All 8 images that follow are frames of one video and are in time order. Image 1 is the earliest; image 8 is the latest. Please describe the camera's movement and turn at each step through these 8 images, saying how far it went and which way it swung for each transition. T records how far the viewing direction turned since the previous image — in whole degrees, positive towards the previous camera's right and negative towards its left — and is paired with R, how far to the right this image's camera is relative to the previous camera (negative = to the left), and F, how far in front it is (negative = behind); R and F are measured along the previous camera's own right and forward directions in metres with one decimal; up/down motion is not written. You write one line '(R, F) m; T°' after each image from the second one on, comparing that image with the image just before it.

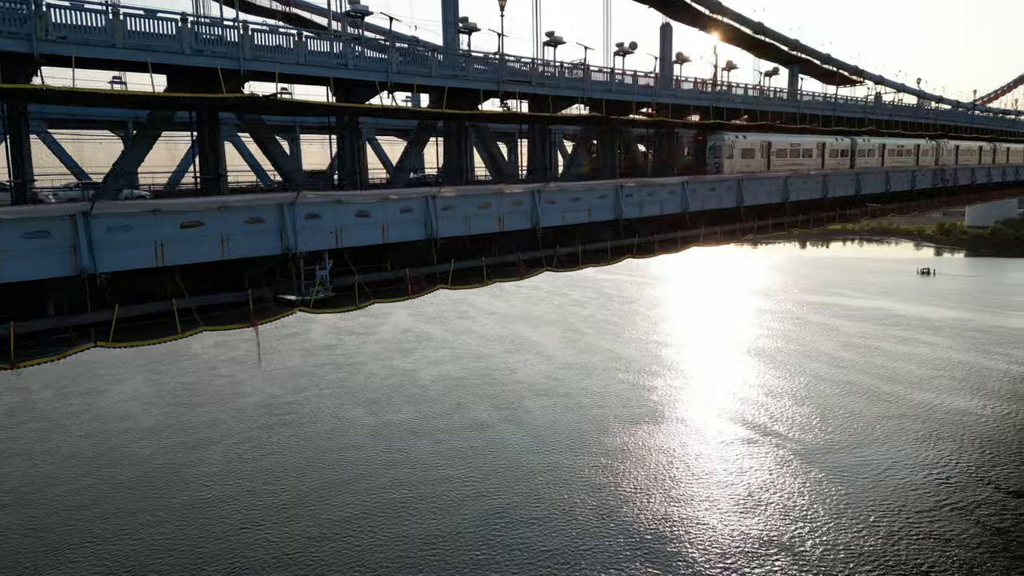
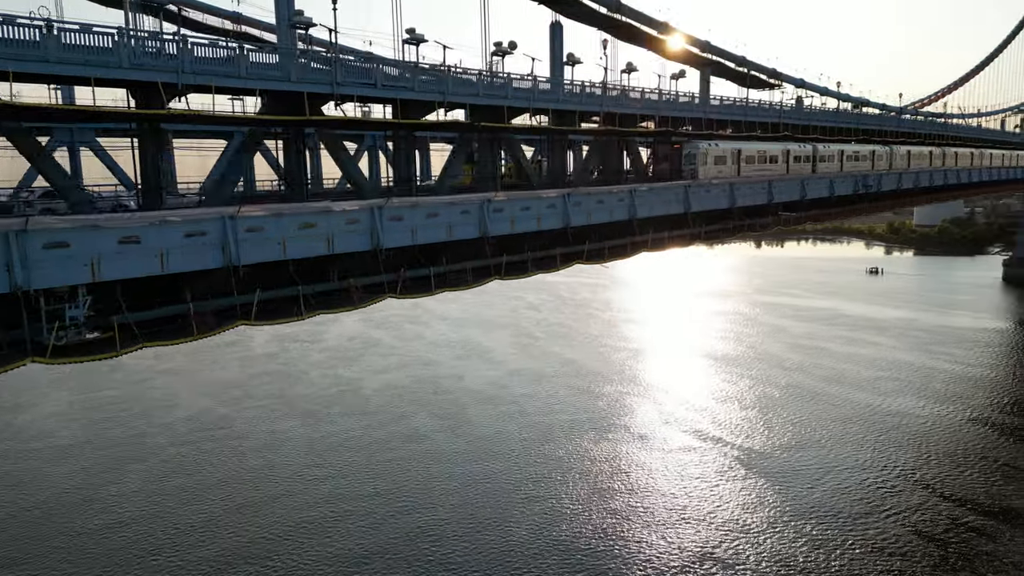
(+0.5, +0.4) m; +3°
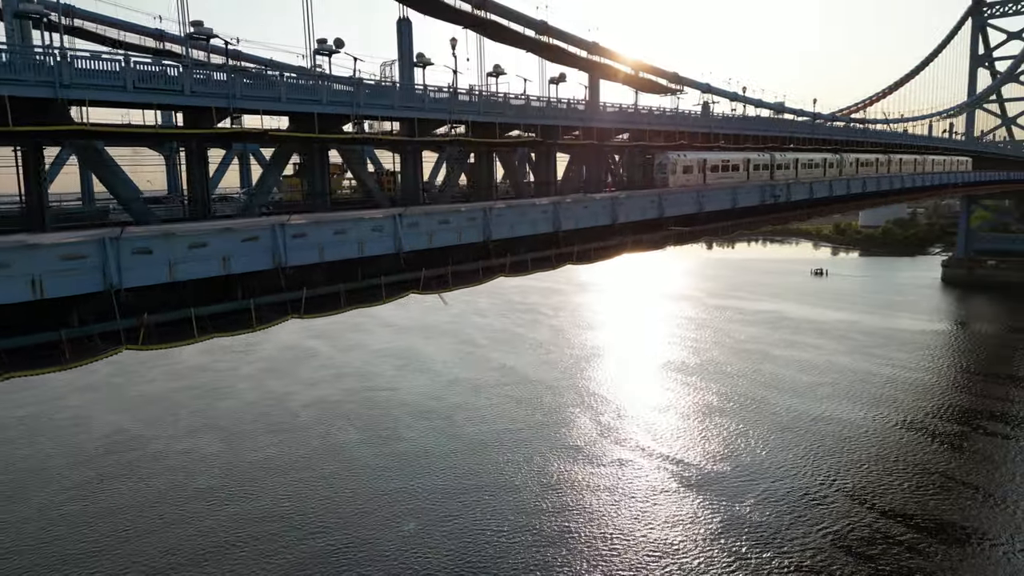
(+0.2, +0.4) m; +4°
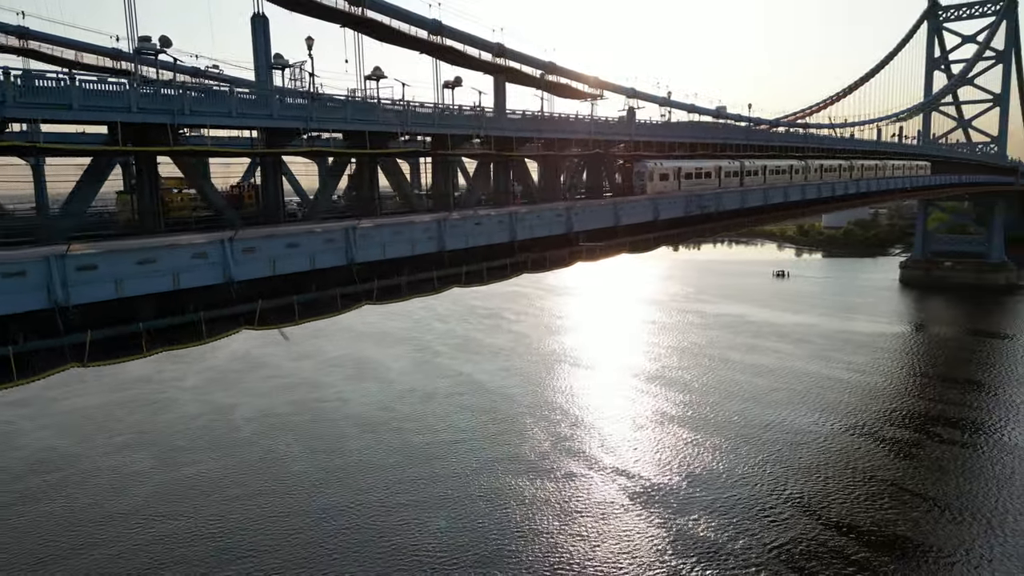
(+0.5, +0.4) m; +2°
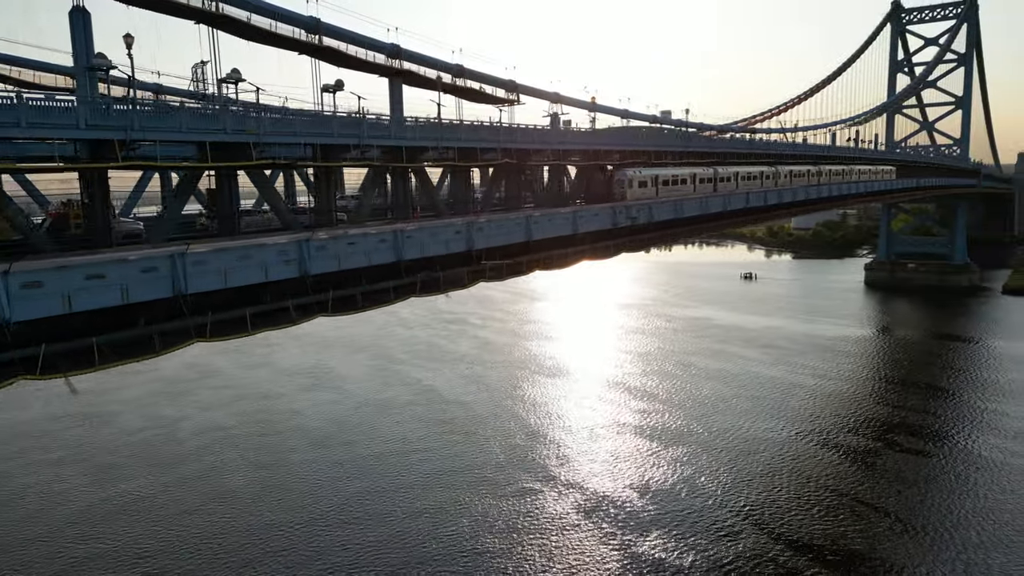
(+0.5, +0.4) m; +2°
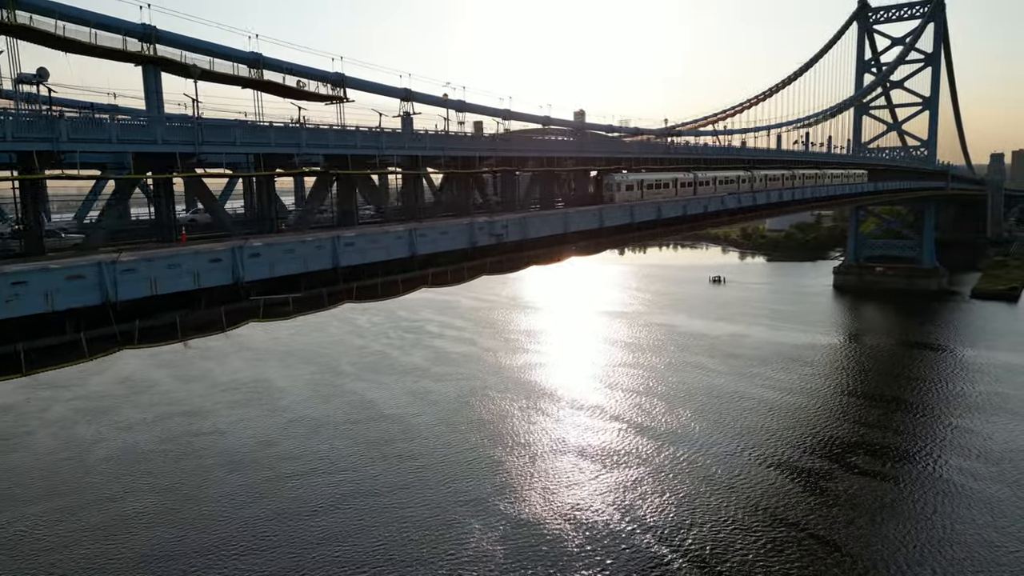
(+0.9, +1.0) m; +1°
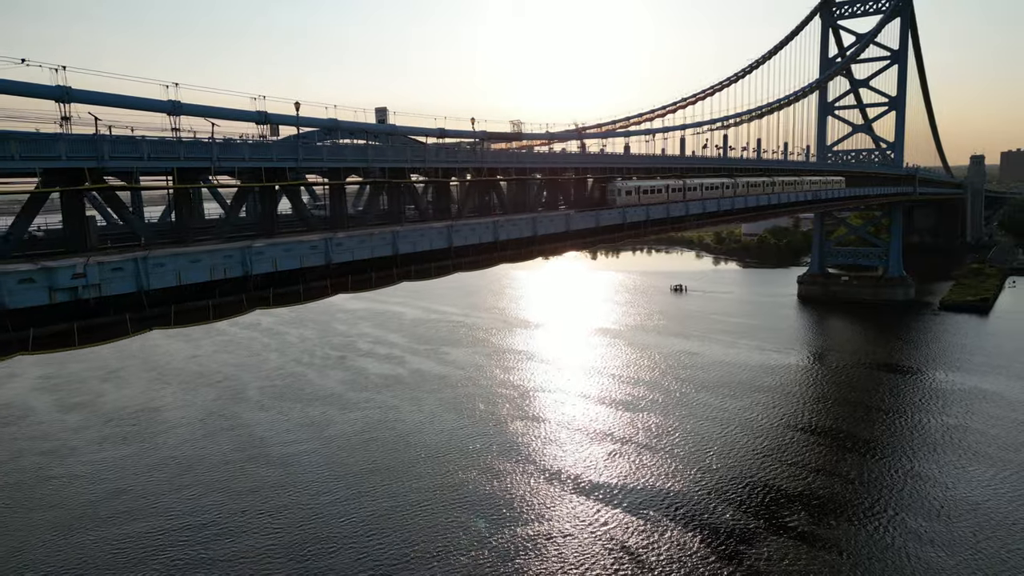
(+1.8, +2.0) m; +1°
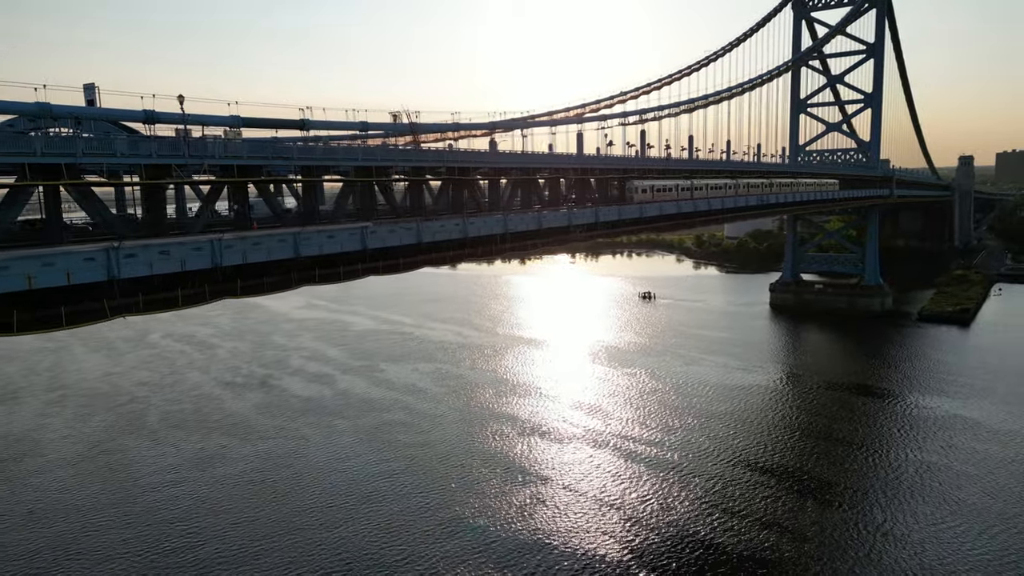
(+1.5, +2.0) m; 0°
